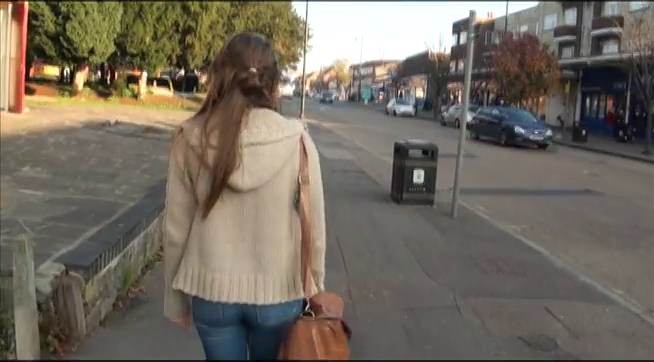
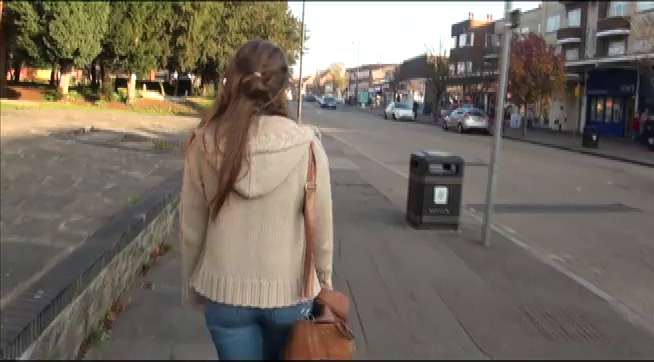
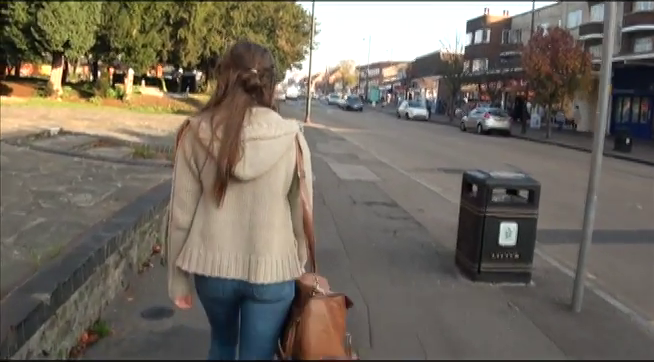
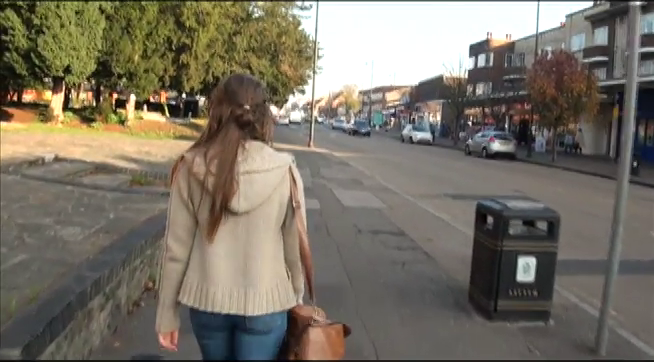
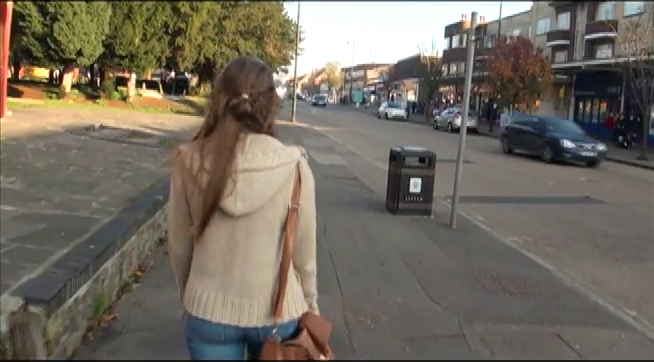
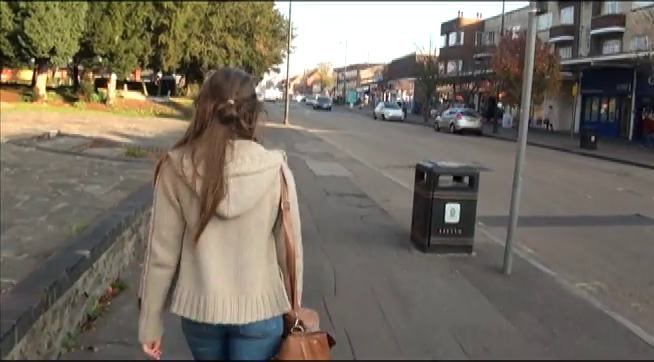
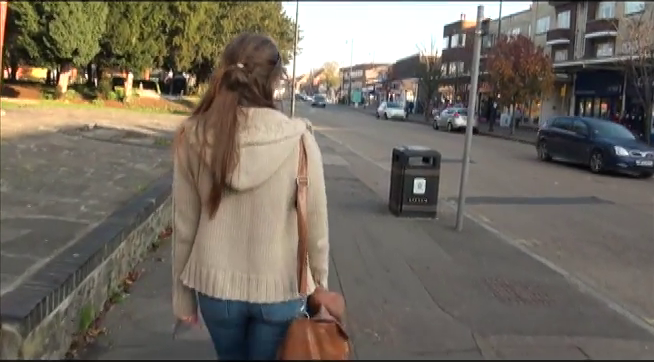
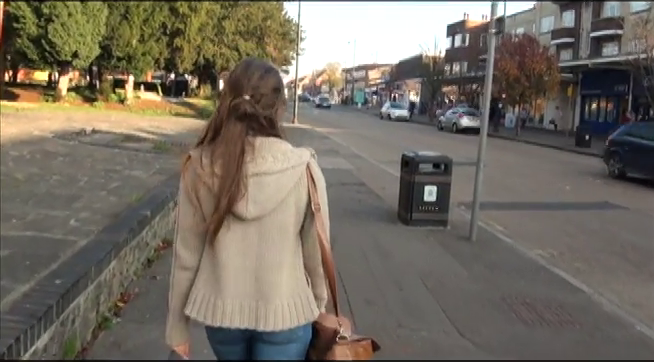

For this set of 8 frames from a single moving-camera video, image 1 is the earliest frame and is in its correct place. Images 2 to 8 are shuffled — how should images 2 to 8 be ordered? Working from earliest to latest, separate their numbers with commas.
5, 7, 8, 2, 6, 3, 4
